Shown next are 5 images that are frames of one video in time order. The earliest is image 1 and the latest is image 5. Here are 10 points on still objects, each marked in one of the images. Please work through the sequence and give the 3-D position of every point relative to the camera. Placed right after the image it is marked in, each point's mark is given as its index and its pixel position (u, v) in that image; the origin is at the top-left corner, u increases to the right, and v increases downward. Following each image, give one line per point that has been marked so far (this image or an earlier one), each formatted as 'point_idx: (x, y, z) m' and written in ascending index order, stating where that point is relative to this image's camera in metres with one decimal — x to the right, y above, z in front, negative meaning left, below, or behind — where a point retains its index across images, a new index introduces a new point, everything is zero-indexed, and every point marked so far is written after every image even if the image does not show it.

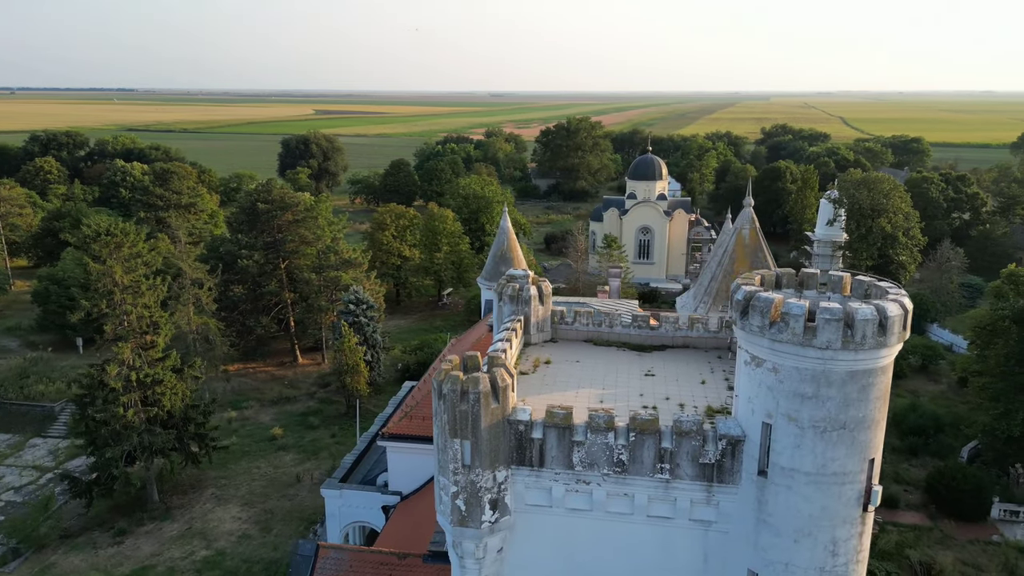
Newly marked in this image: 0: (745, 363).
0: (+2.6, -0.8, +8.1) m
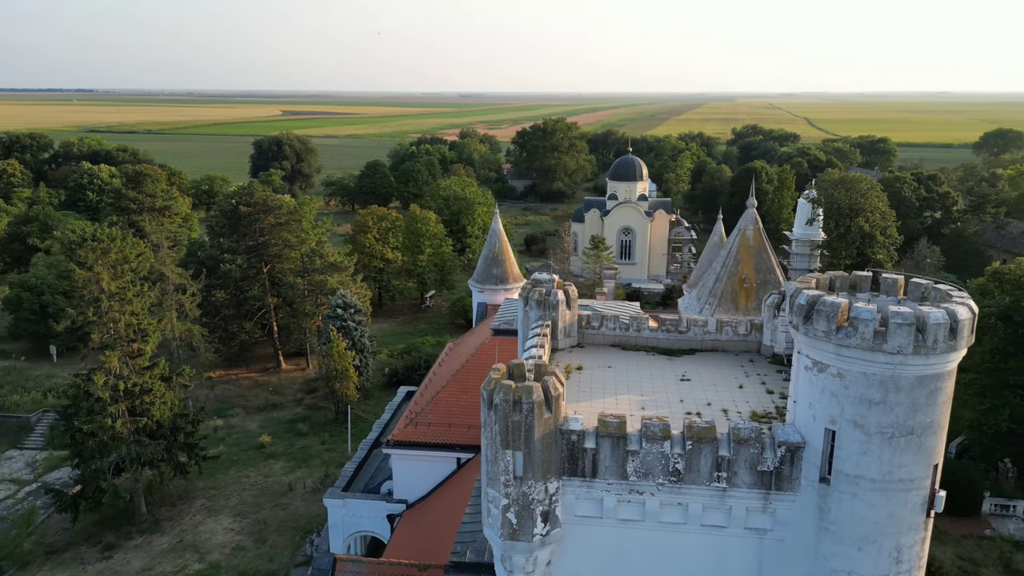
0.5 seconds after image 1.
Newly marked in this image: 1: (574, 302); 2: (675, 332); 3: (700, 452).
0: (+3.2, -0.9, +8.0) m
1: (+1.1, -0.2, +12.4) m
2: (+2.7, -0.7, +12.3) m
3: (+2.1, -1.9, +8.2) m
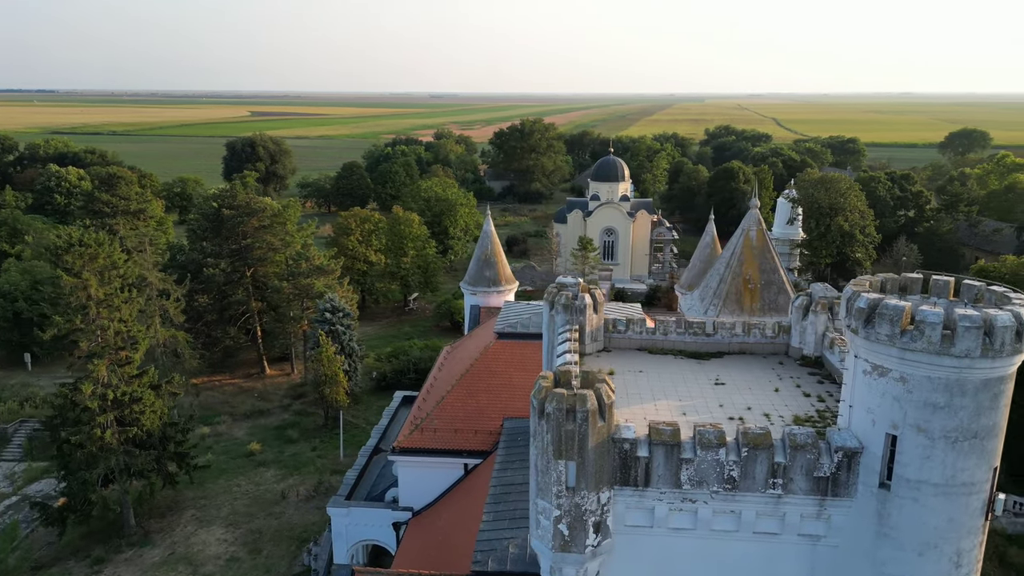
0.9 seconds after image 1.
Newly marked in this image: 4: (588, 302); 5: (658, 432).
0: (+3.8, -0.9, +7.9) m
1: (+1.5, -0.3, +12.2) m
2: (+3.2, -0.8, +12.2) m
3: (+2.7, -1.9, +8.1) m
4: (+1.2, -0.2, +11.8) m
5: (+1.6, -1.6, +8.3) m
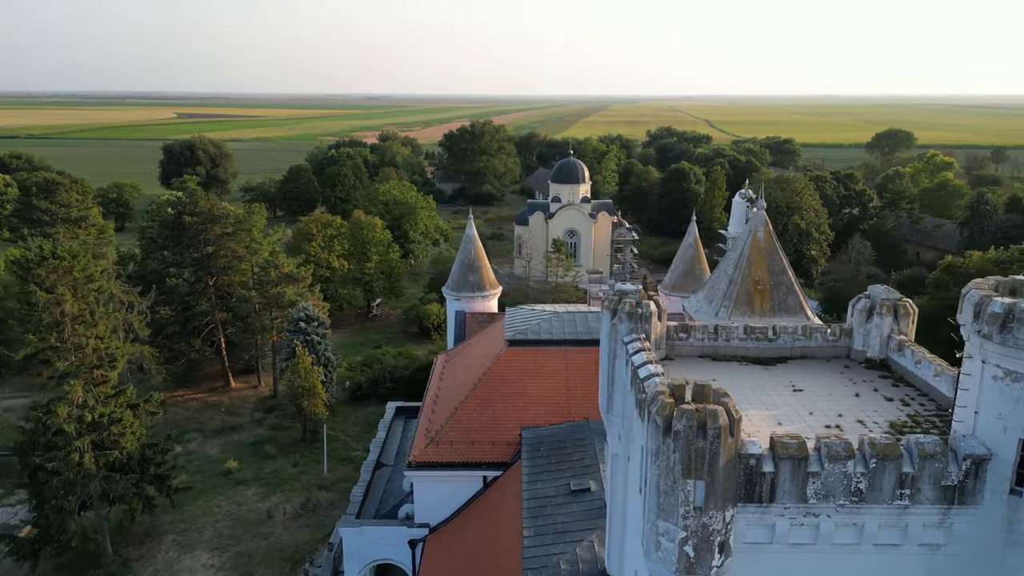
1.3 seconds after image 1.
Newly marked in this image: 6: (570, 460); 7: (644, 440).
0: (+5.1, -1.0, +7.8) m
1: (+2.4, -0.4, +11.9) m
2: (+4.1, -0.8, +12.0) m
3: (+4.0, -2.0, +7.9) m
4: (+2.2, -0.3, +11.5) m
5: (+3.0, -1.7, +8.0) m
6: (+1.4, -4.0, +17.1) m
7: (+1.9, -2.2, +10.5) m
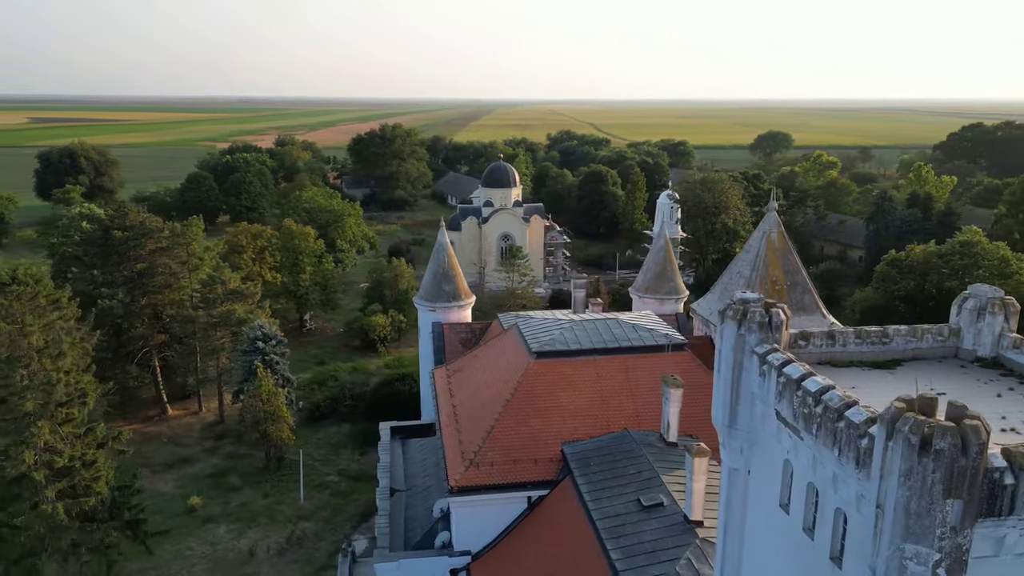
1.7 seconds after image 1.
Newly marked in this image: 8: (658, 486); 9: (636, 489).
0: (+7.6, -1.0, +7.9) m
1: (+4.3, -0.5, +11.6) m
2: (+6.0, -0.9, +11.9) m
3: (+6.5, -2.0, +7.9) m
4: (+4.1, -0.5, +11.1) m
5: (+5.4, -1.8, +7.8) m
6: (+2.6, -4.2, +16.6) m
7: (+4.0, -2.3, +10.2) m
8: (+3.2, -4.3, +15.9) m
9: (+2.7, -4.4, +16.0) m
